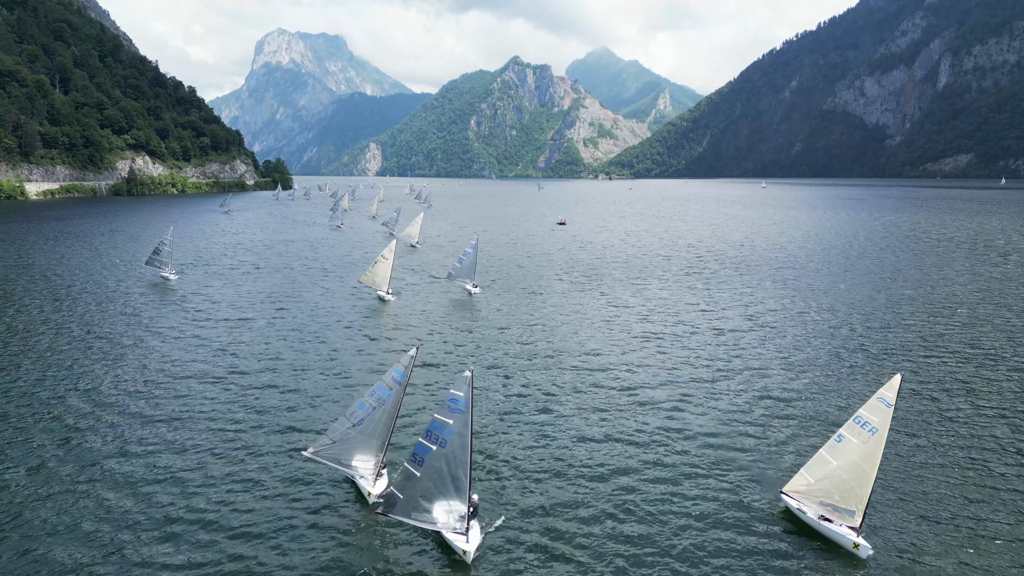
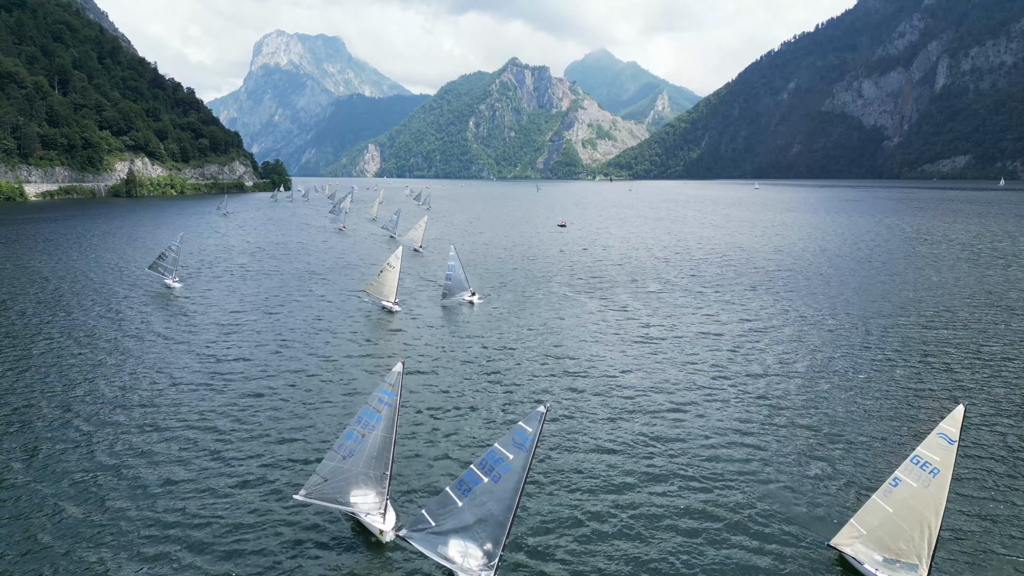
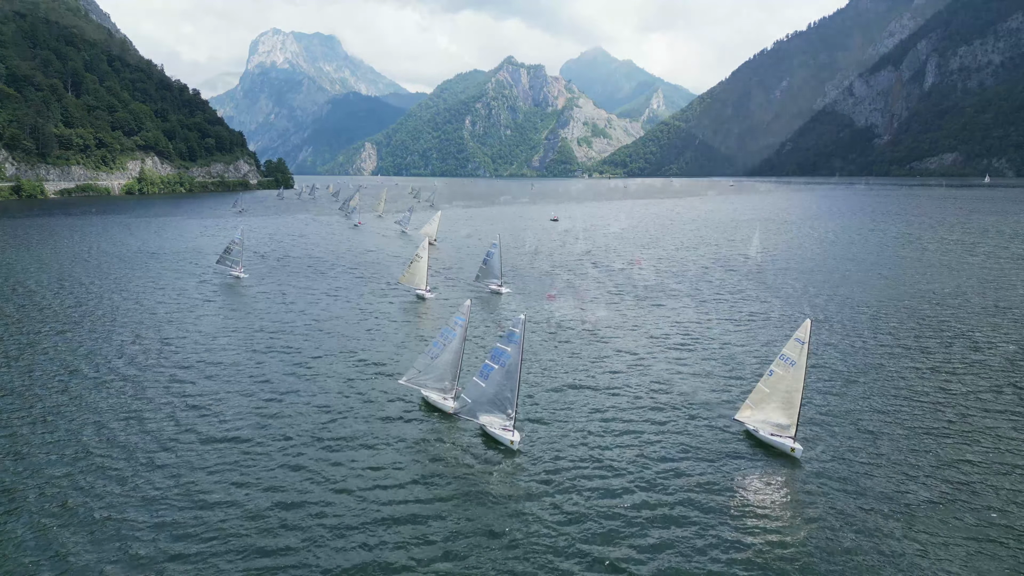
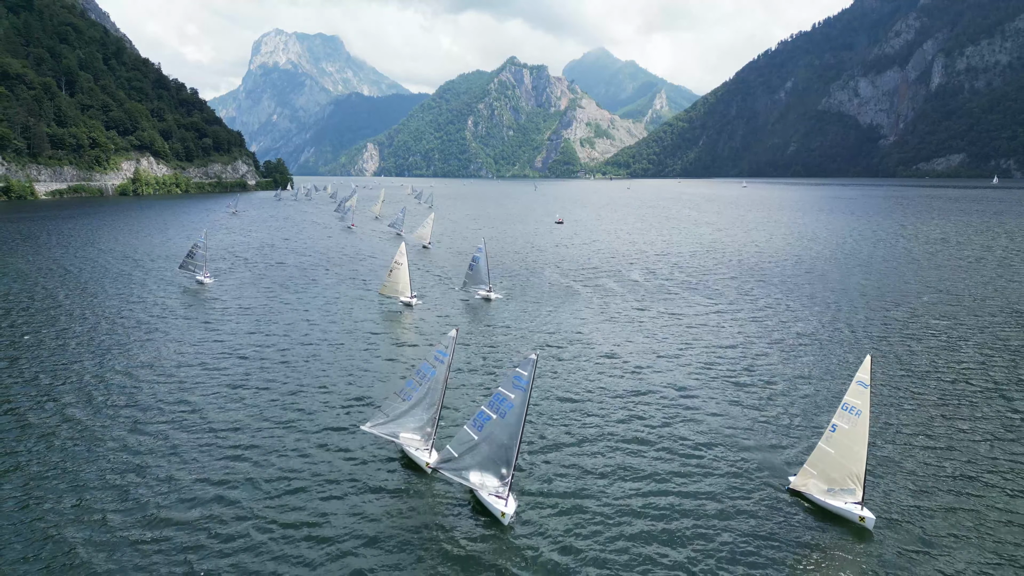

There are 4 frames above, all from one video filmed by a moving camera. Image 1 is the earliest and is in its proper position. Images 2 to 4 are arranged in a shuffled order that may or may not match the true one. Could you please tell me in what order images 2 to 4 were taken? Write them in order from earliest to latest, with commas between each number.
2, 4, 3
